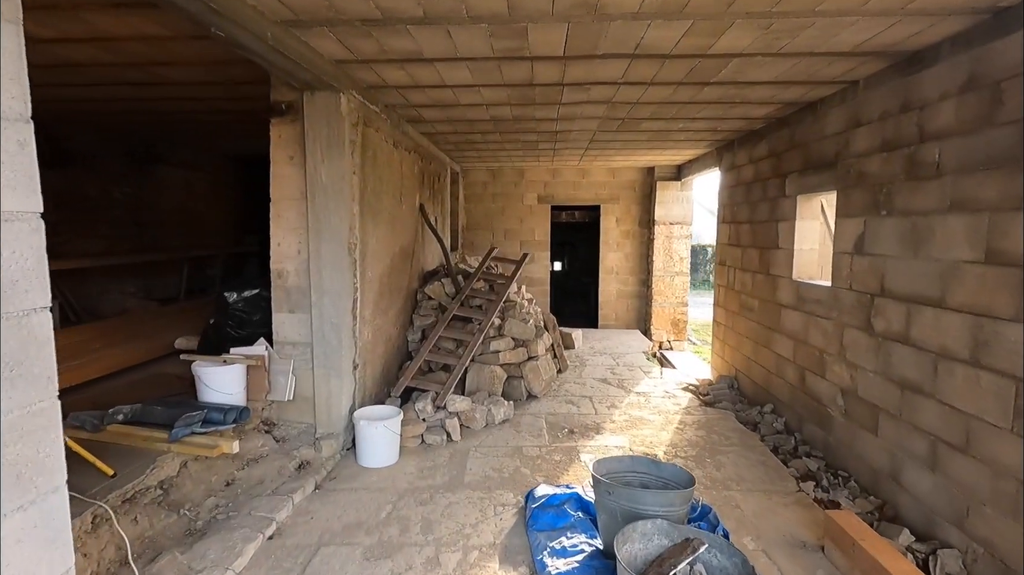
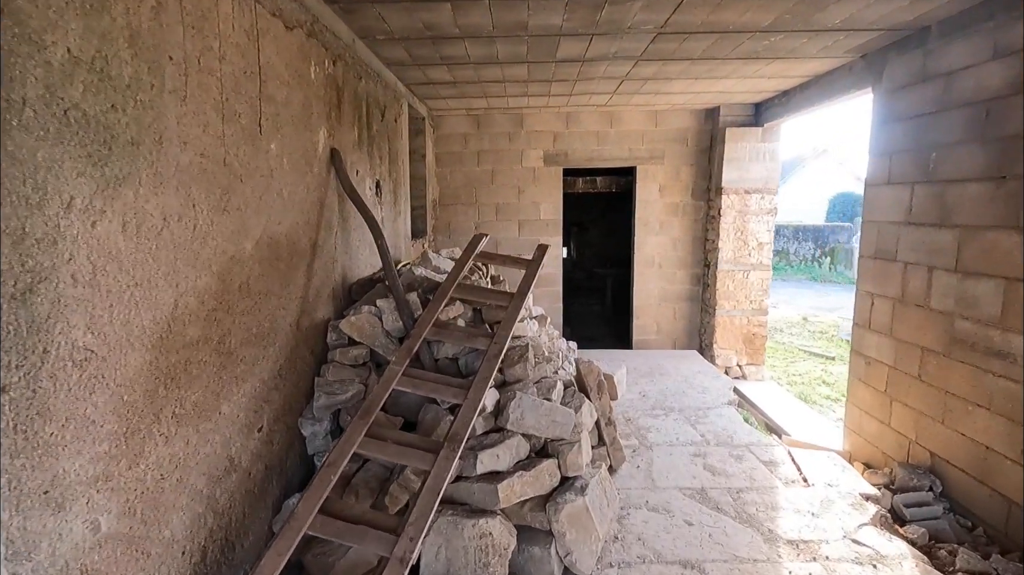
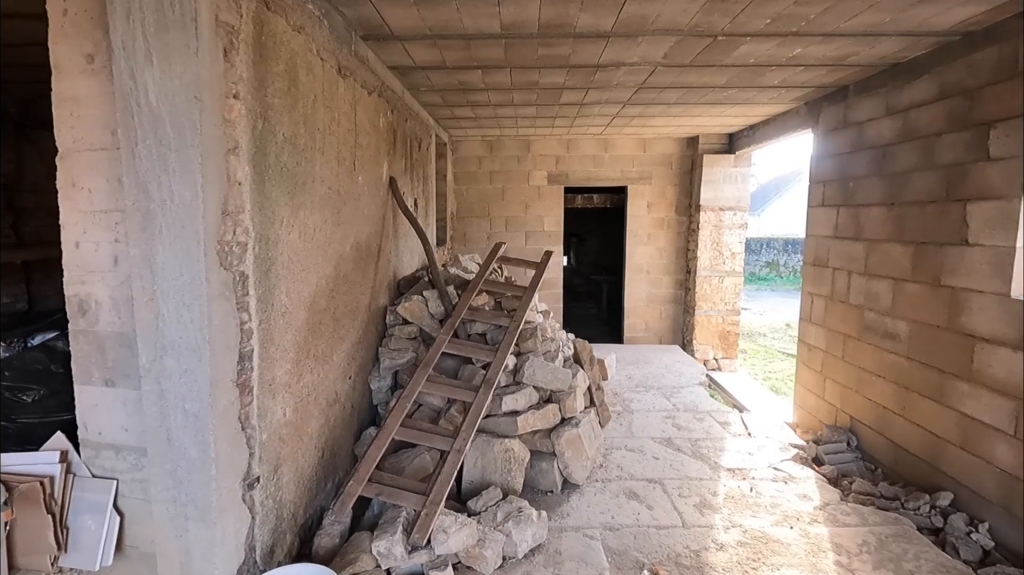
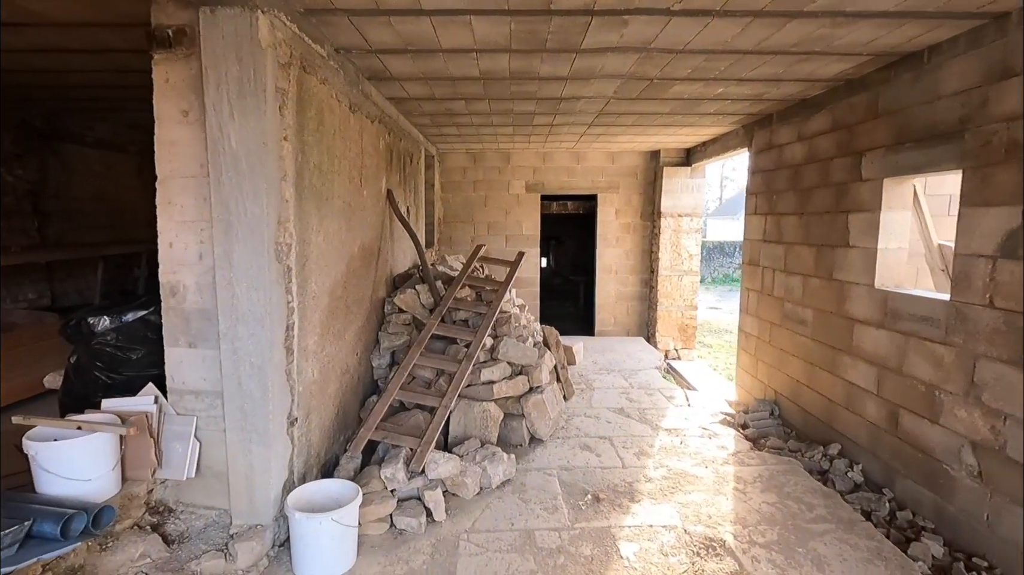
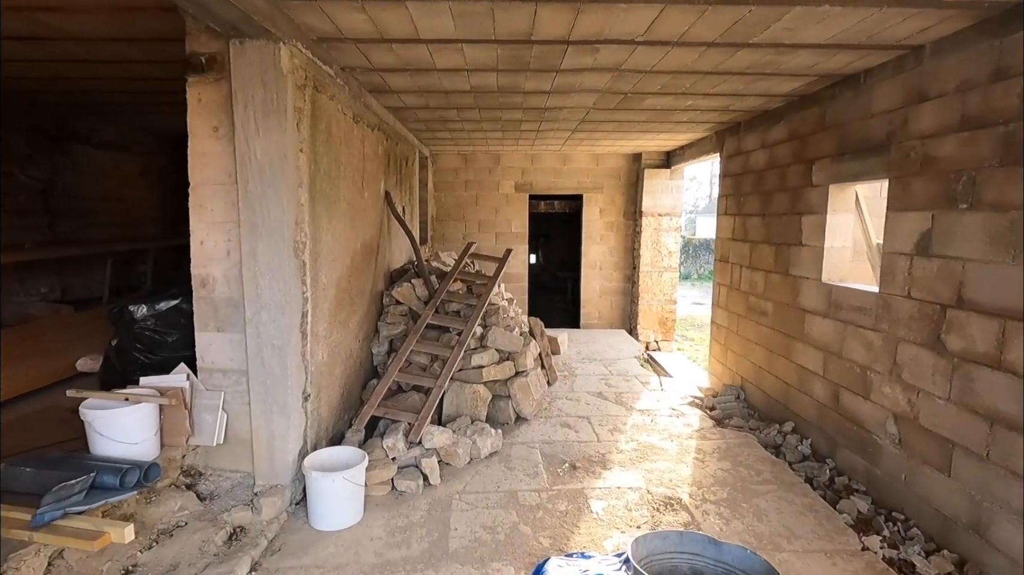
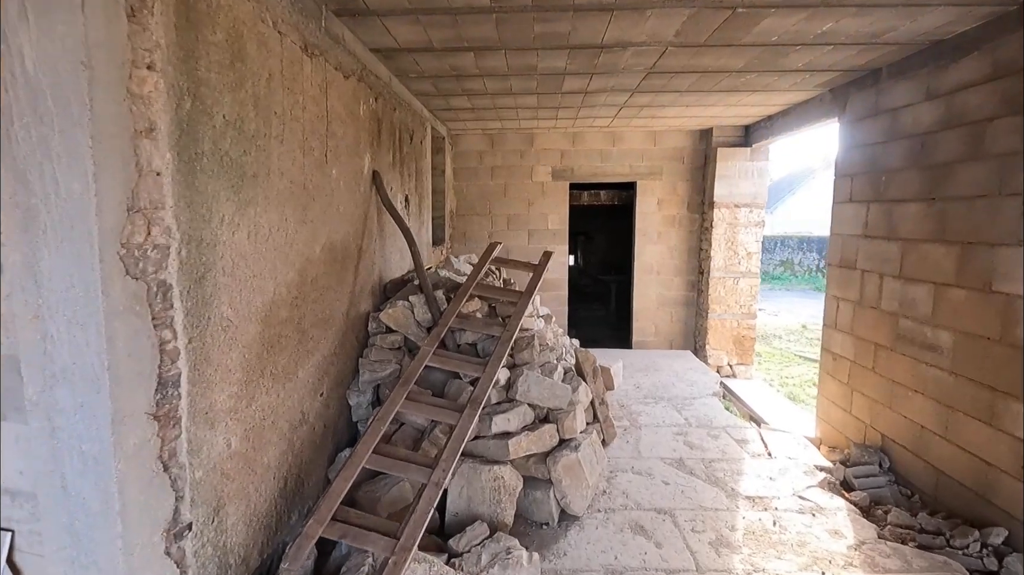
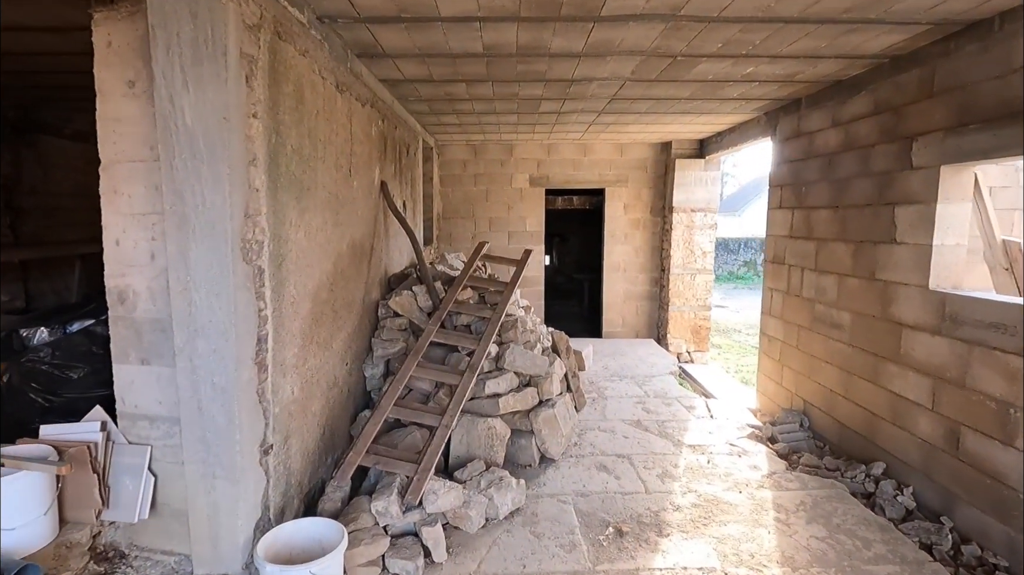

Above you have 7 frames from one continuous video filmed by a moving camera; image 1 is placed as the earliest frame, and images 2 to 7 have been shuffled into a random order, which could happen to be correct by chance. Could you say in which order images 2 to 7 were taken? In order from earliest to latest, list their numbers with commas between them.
5, 4, 7, 3, 6, 2
